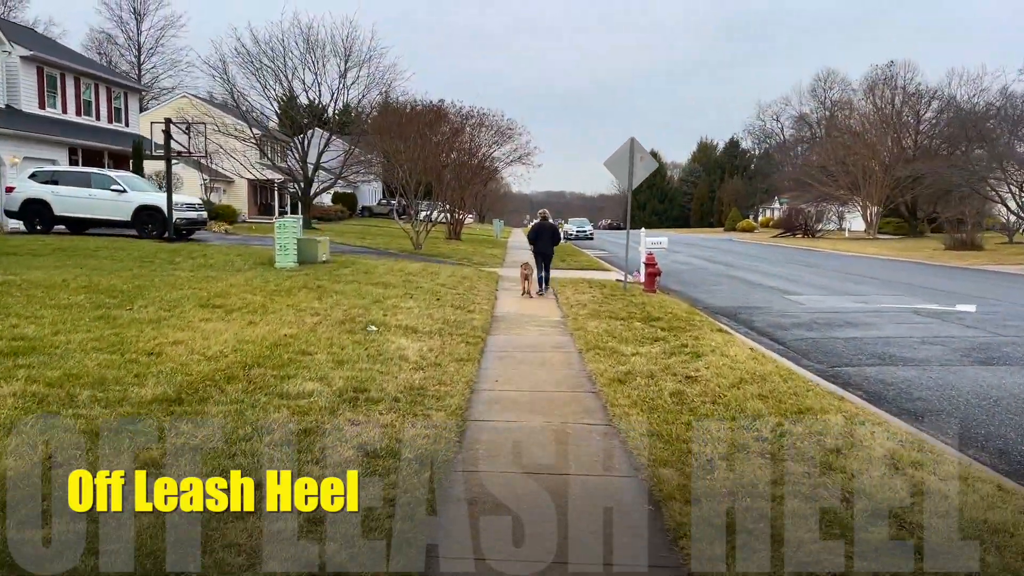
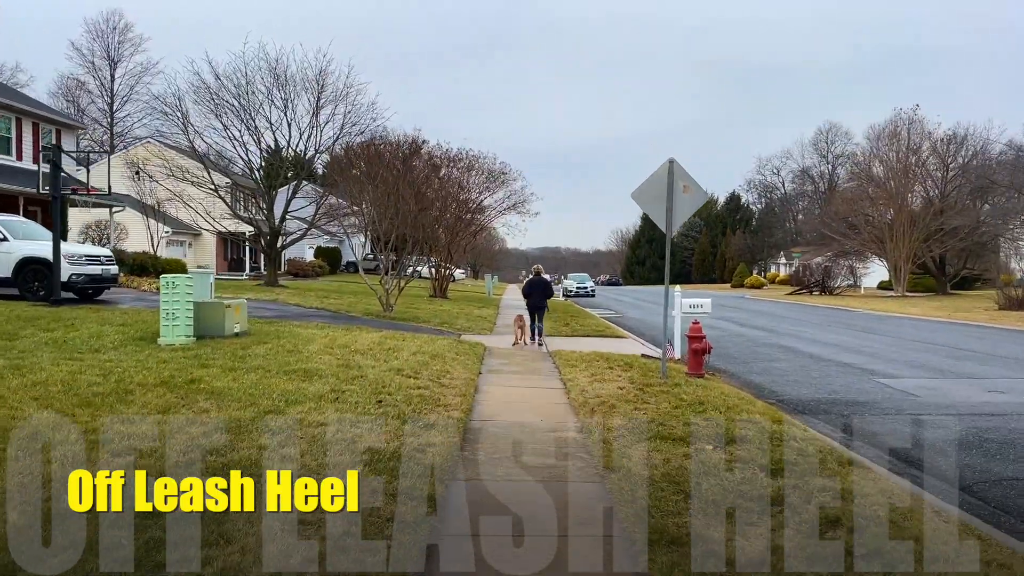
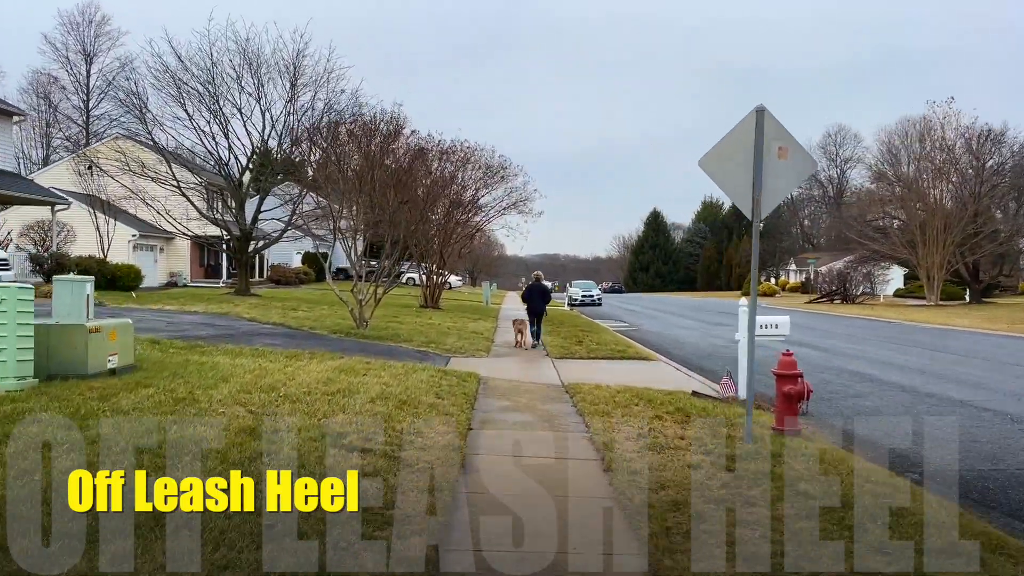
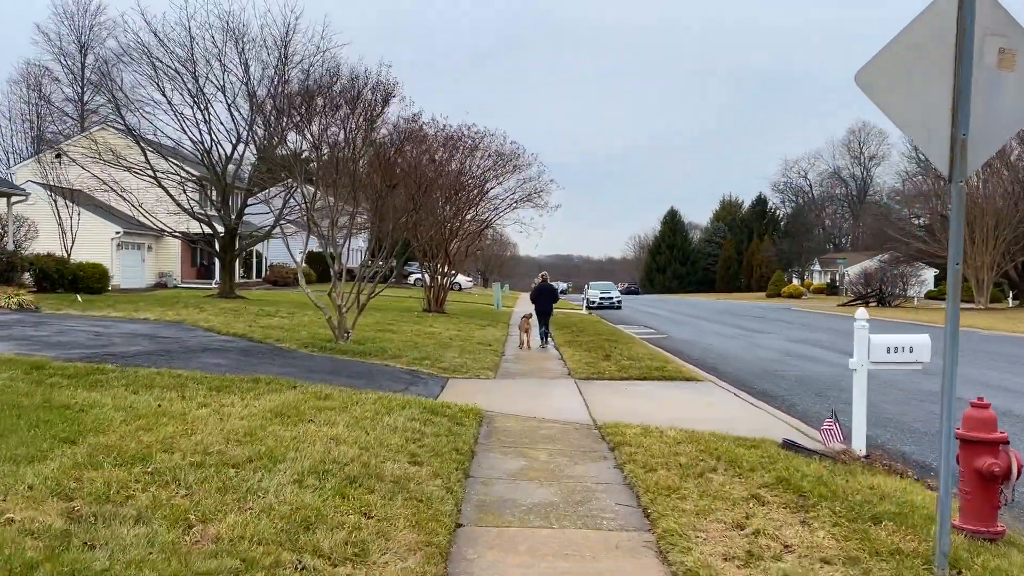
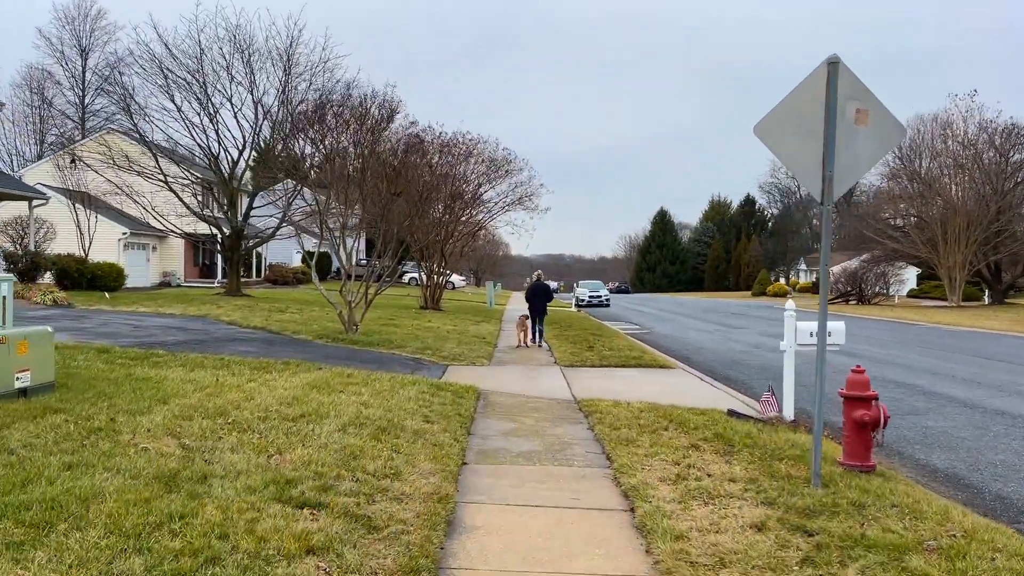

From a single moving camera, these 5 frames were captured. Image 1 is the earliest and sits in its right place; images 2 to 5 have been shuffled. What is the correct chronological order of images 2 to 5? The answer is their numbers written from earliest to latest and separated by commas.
2, 3, 5, 4
